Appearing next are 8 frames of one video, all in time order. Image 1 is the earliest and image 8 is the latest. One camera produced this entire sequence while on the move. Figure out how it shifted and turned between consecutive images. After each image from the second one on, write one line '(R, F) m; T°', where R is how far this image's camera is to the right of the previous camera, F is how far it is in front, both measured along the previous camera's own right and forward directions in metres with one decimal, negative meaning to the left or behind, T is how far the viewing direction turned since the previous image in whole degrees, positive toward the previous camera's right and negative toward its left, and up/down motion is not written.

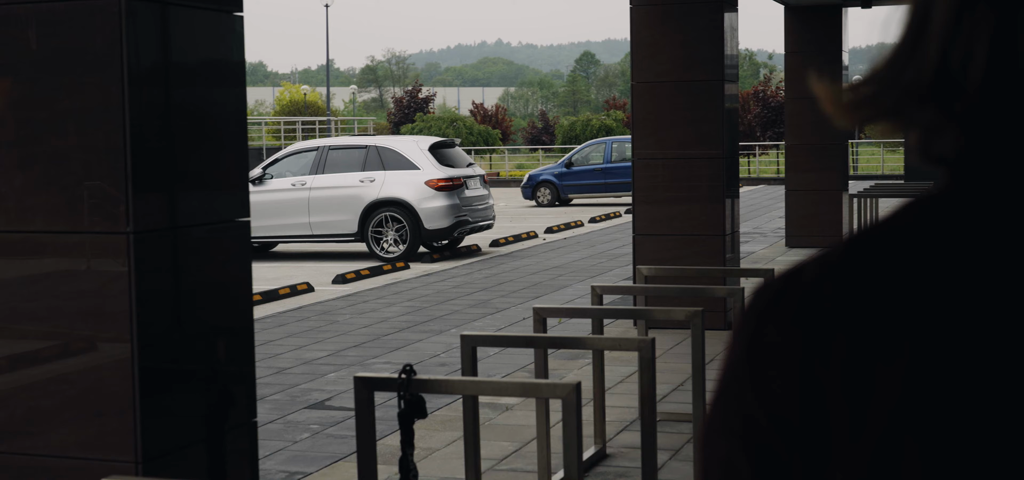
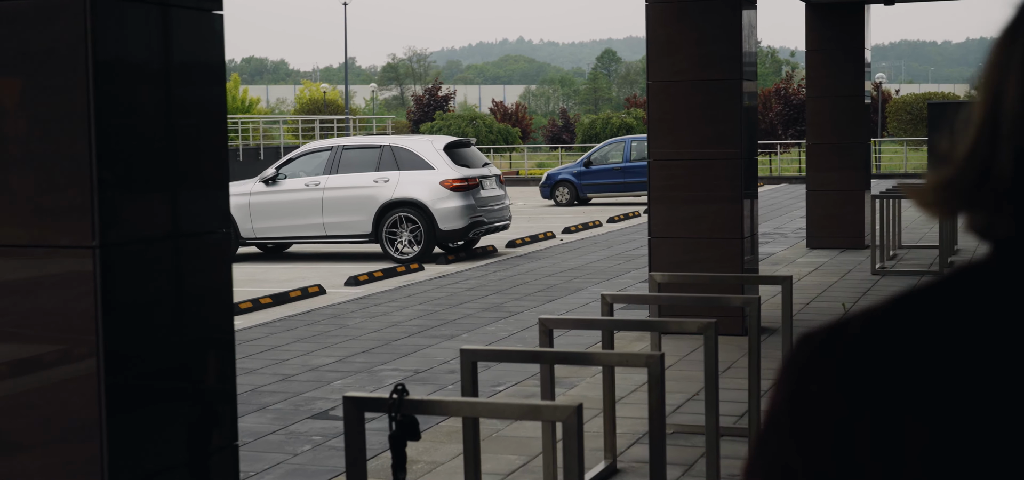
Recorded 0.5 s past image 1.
(+0.1, +0.2) m; -1°
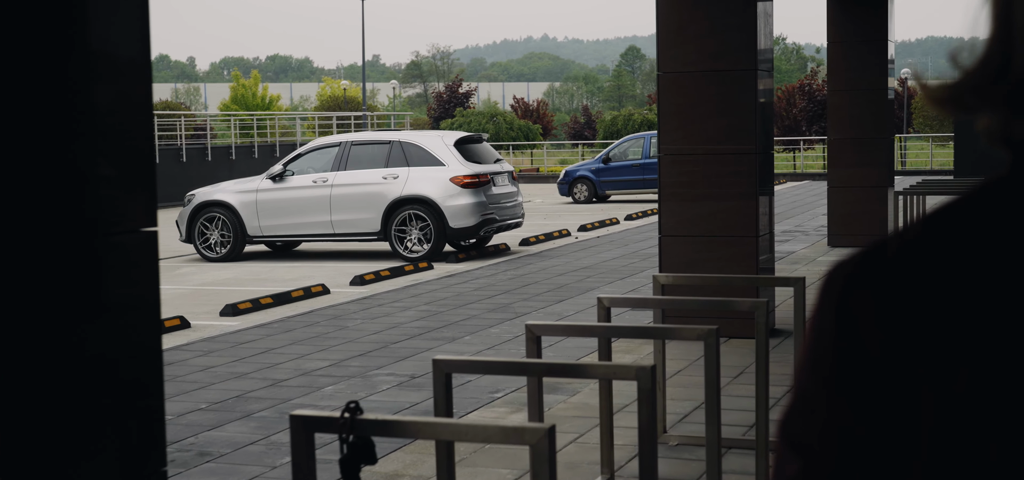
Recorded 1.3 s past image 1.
(+0.1, +0.4) m; -1°
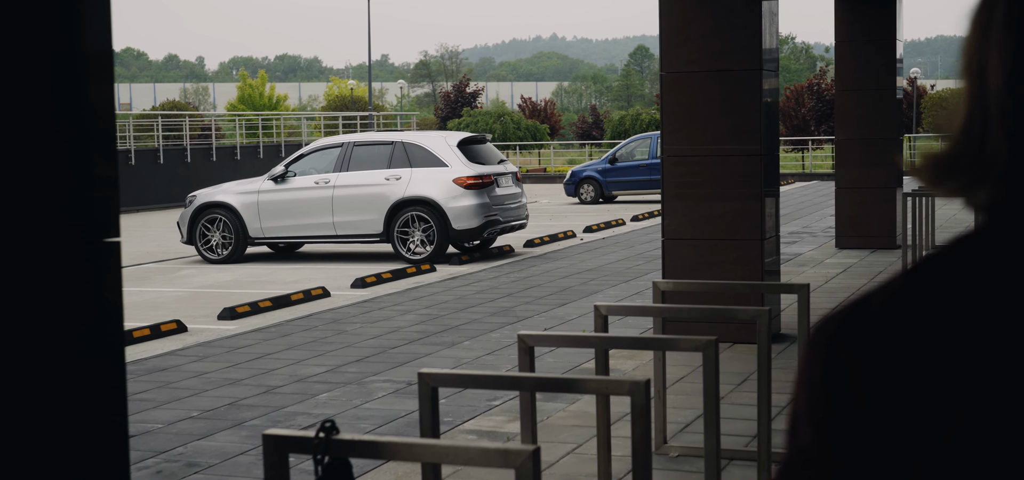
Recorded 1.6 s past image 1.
(+0.1, +0.2) m; 0°
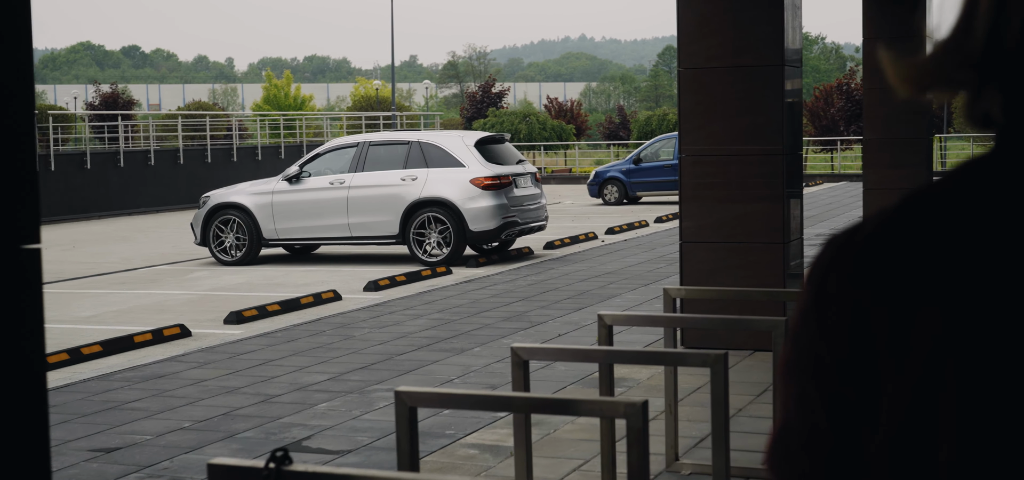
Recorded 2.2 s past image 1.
(+0.1, +0.3) m; -1°
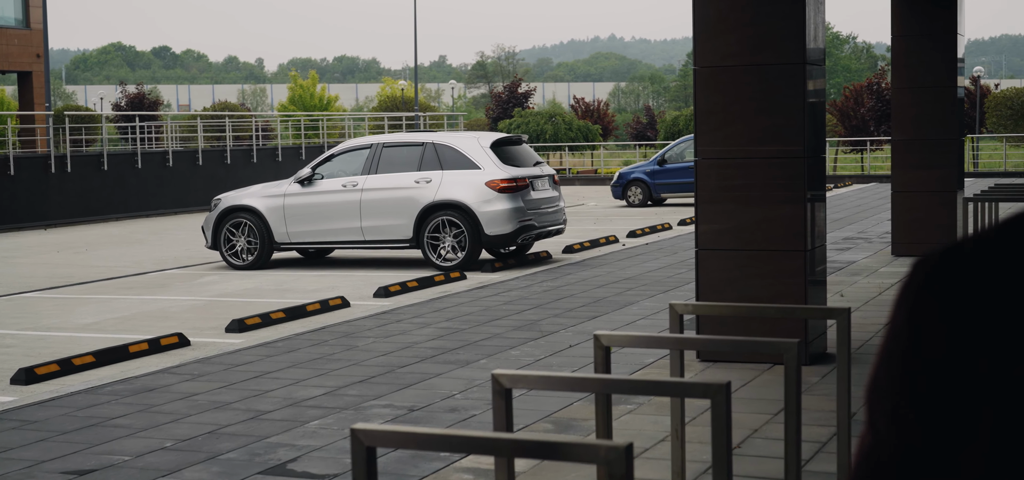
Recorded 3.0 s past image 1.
(+0.1, +0.4) m; -1°
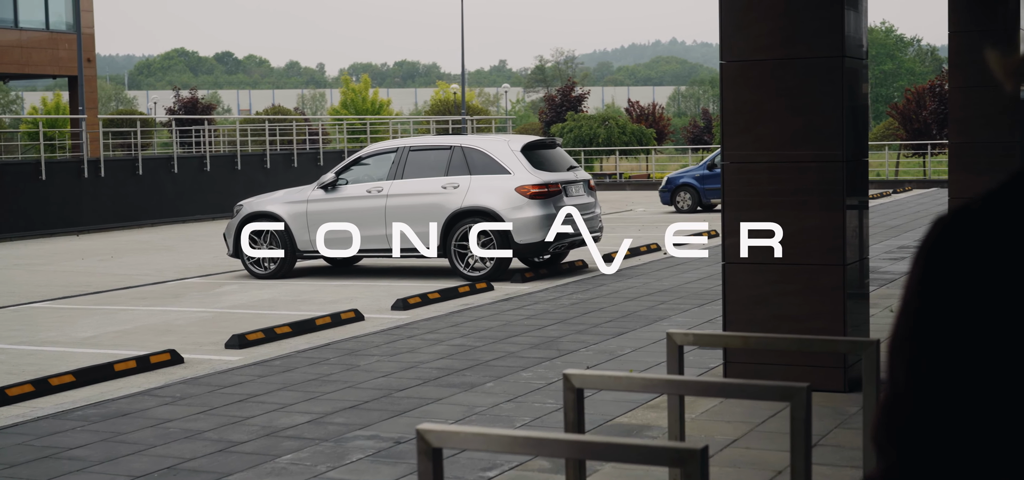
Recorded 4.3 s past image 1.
(+0.3, +0.7) m; -2°
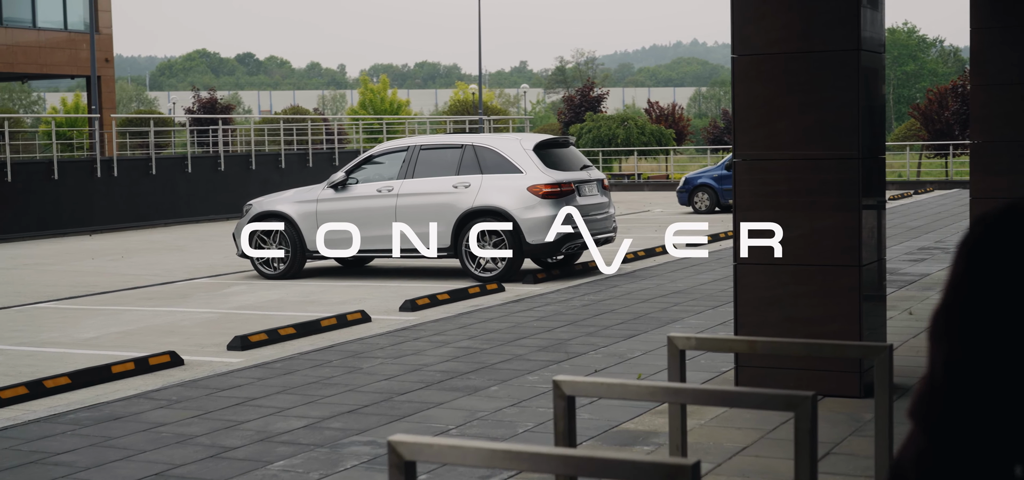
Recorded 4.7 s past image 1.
(+0.1, +0.2) m; -1°
